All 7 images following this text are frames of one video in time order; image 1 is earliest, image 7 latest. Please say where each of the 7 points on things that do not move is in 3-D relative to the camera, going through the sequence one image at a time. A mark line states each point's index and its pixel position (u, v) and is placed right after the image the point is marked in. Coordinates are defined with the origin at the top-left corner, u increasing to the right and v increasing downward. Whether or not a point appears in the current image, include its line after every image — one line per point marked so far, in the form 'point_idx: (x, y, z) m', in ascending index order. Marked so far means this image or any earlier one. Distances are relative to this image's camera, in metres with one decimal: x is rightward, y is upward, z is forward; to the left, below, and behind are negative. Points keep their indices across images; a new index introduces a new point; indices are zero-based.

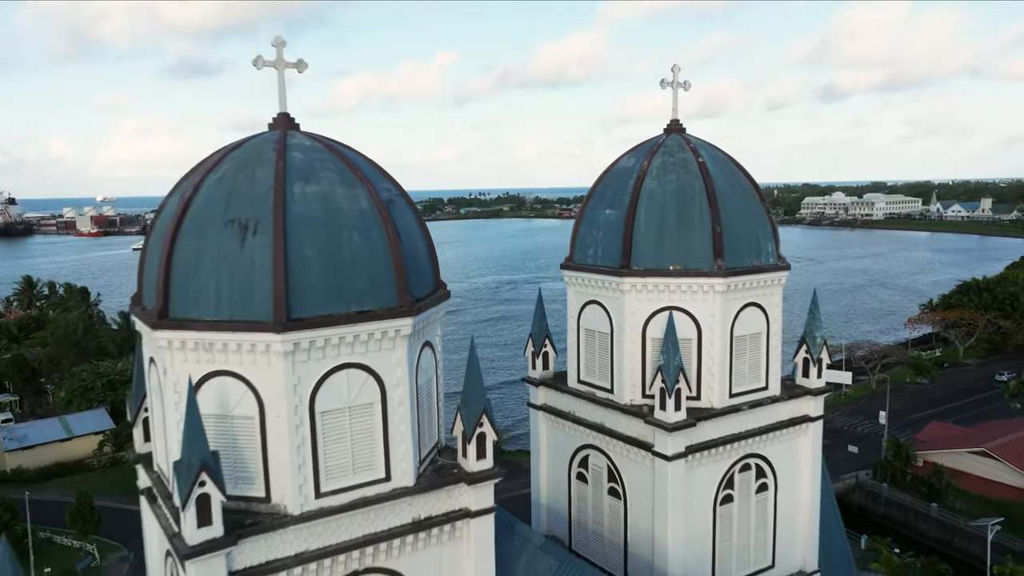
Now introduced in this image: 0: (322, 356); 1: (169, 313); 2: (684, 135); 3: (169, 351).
0: (-1.6, -0.5, +5.9) m
1: (-2.8, -0.2, +5.8) m
2: (+2.1, +1.9, +8.6) m
3: (-2.8, -0.5, +5.9) m
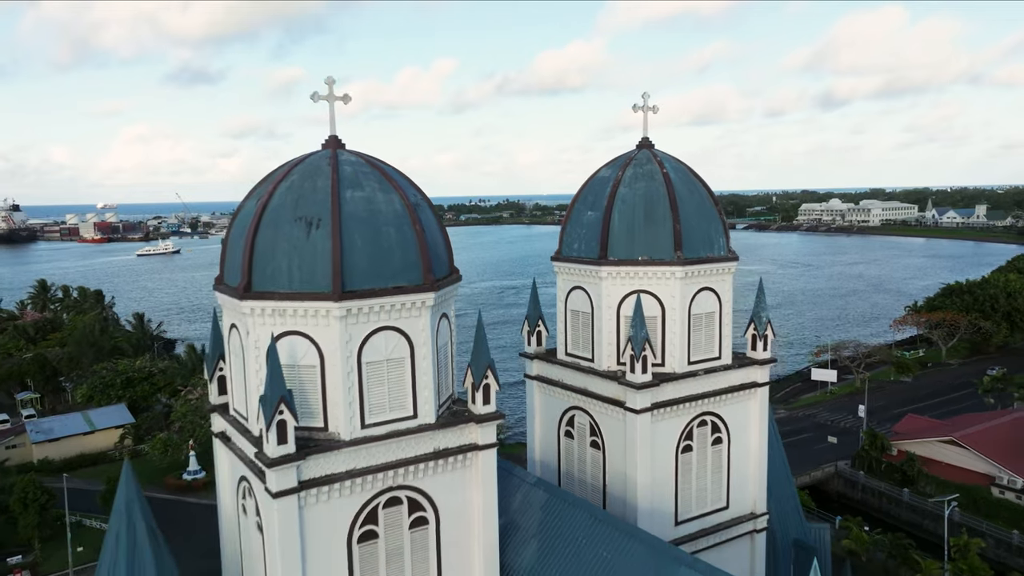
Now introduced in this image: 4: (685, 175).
0: (-1.6, -0.3, +7.7) m
1: (-2.8, 0.0, +7.7) m
2: (+2.1, +2.1, +10.5) m
3: (-2.9, -0.3, +7.7) m
4: (+2.6, +1.7, +10.2) m
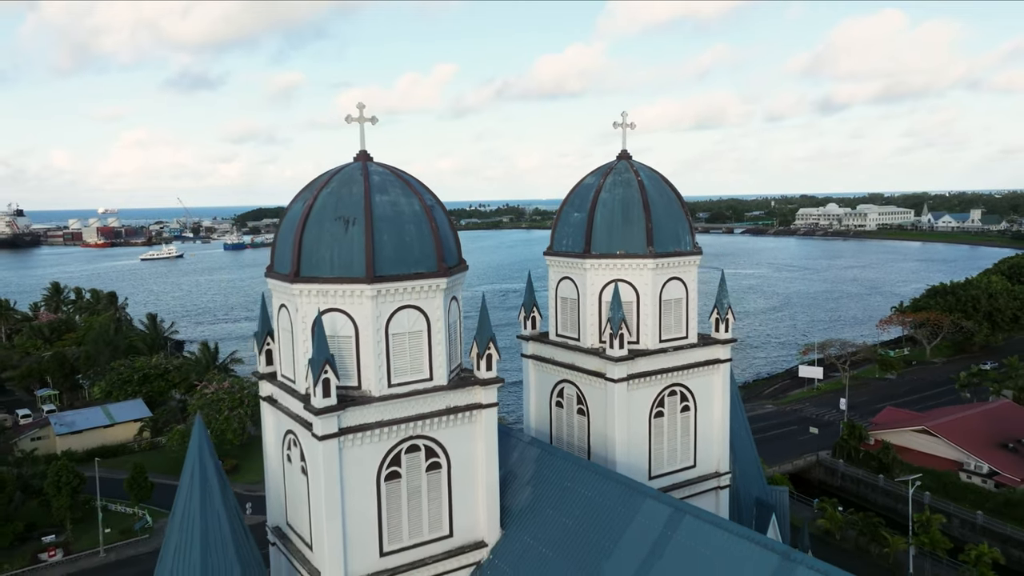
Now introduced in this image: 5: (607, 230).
0: (-1.6, -0.1, +9.6) m
1: (-2.9, +0.2, +9.5) m
2: (+2.1, +2.3, +12.3) m
3: (-2.9, -0.1, +9.6) m
4: (+2.5, +1.8, +12.1) m
5: (+1.6, +1.0, +11.8) m
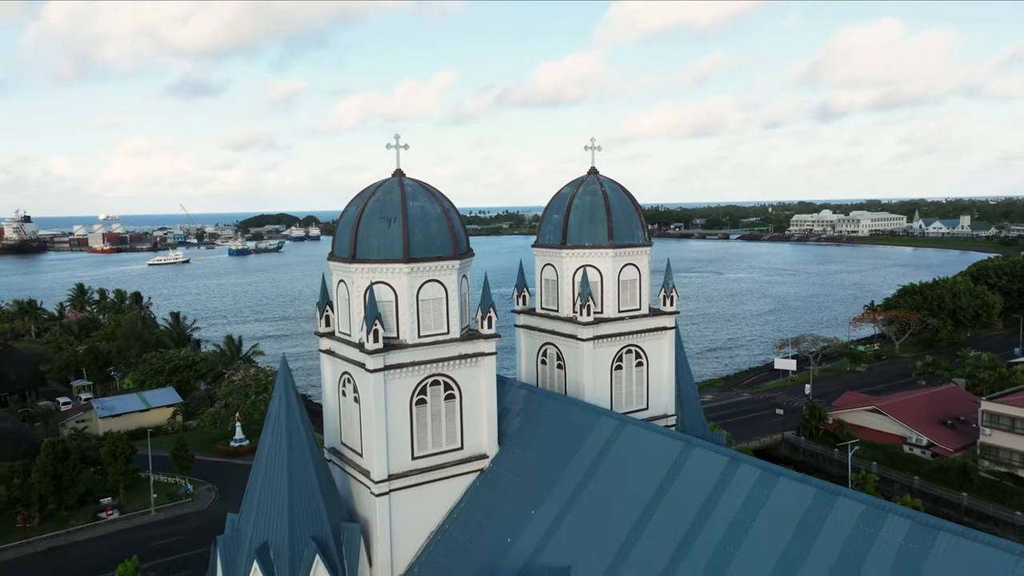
0: (-1.7, +0.3, +13.4) m
1: (-3.0, +0.6, +13.4) m
2: (+2.0, +2.6, +16.2) m
3: (-3.0, +0.3, +13.4) m
4: (+2.4, +2.2, +16.0) m
5: (+1.5, +1.3, +15.7) m
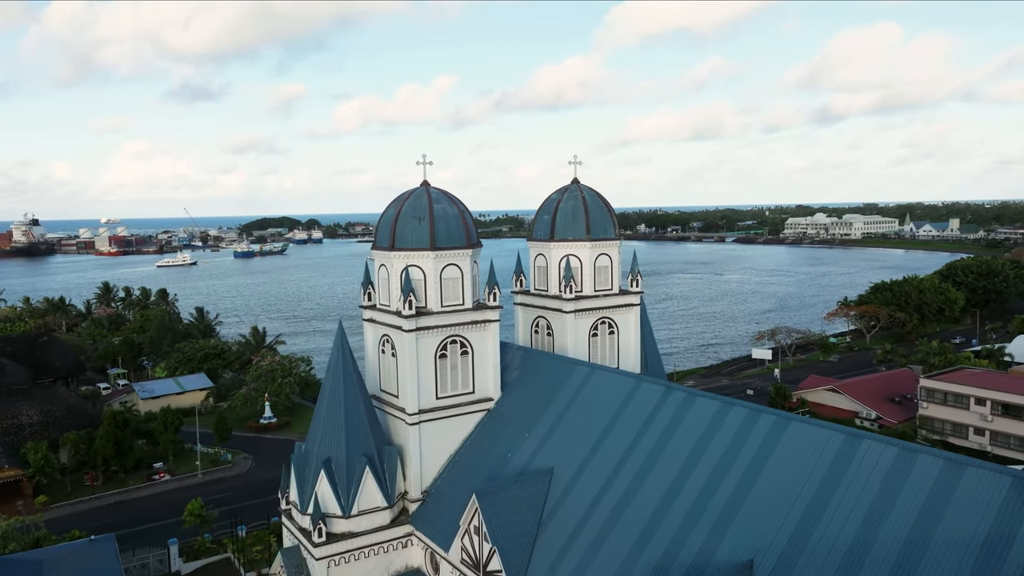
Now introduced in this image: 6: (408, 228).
0: (-1.8, +0.7, +17.9) m
1: (-3.0, +1.0, +17.8) m
2: (+2.0, +3.1, +20.7) m
3: (-3.0, +0.7, +17.8) m
4: (+2.4, +2.7, +20.4) m
5: (+1.5, +1.8, +20.1) m
6: (-2.7, +1.5, +17.8) m
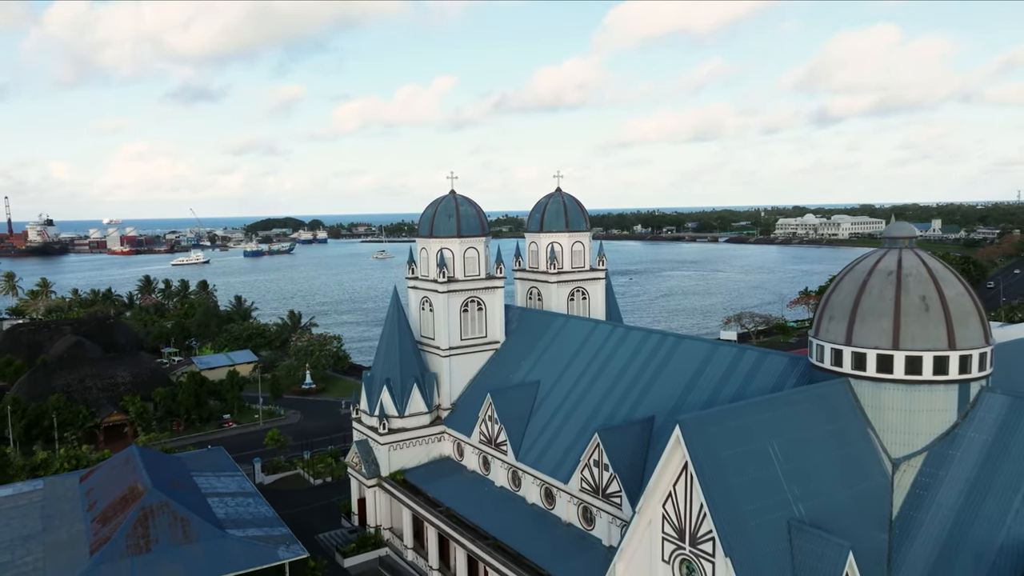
0: (-1.7, +1.6, +26.0) m
1: (-3.0, +1.9, +25.9) m
2: (+2.0, +4.0, +28.8) m
3: (-3.0, +1.6, +25.9) m
4: (+2.5, +3.6, +28.5) m
5: (+1.5, +2.7, +28.2) m
6: (-2.6, +2.4, +26.0) m
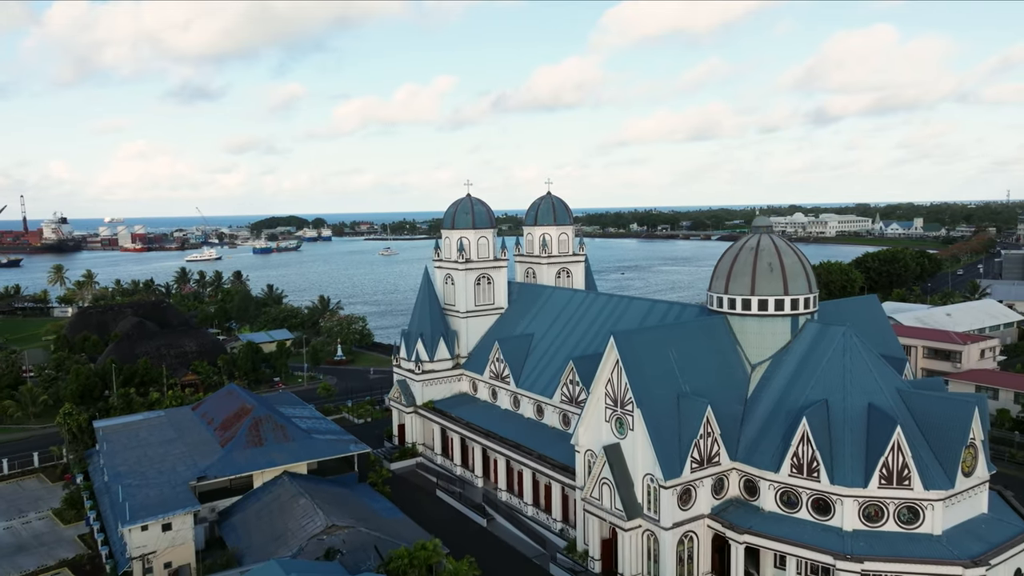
0: (-1.7, +2.6, +34.7) m
1: (-2.9, +3.0, +34.7) m
2: (+2.0, +5.0, +37.6) m
3: (-2.9, +2.7, +34.7) m
4: (+2.5, +4.6, +37.3) m
5: (+1.6, +3.7, +37.0) m
6: (-2.6, +3.5, +34.7) m
